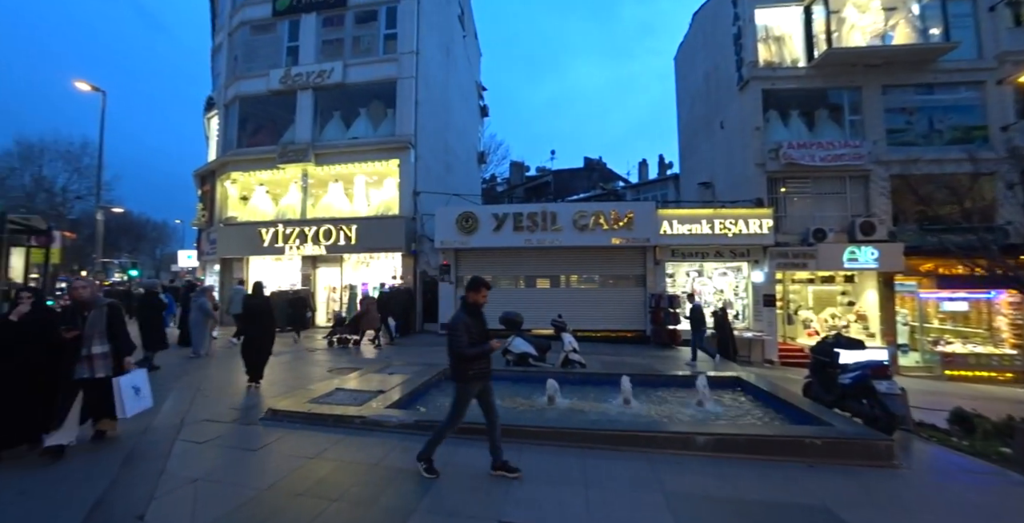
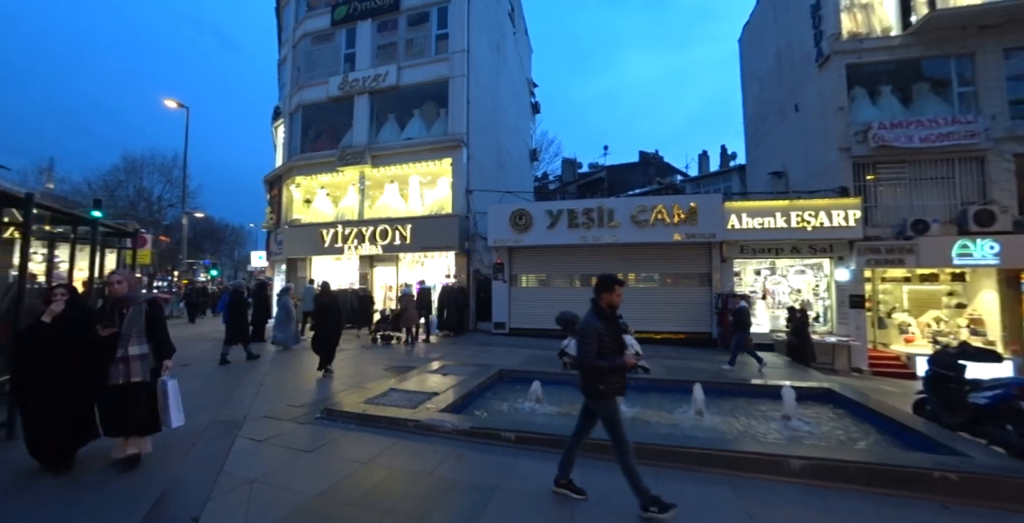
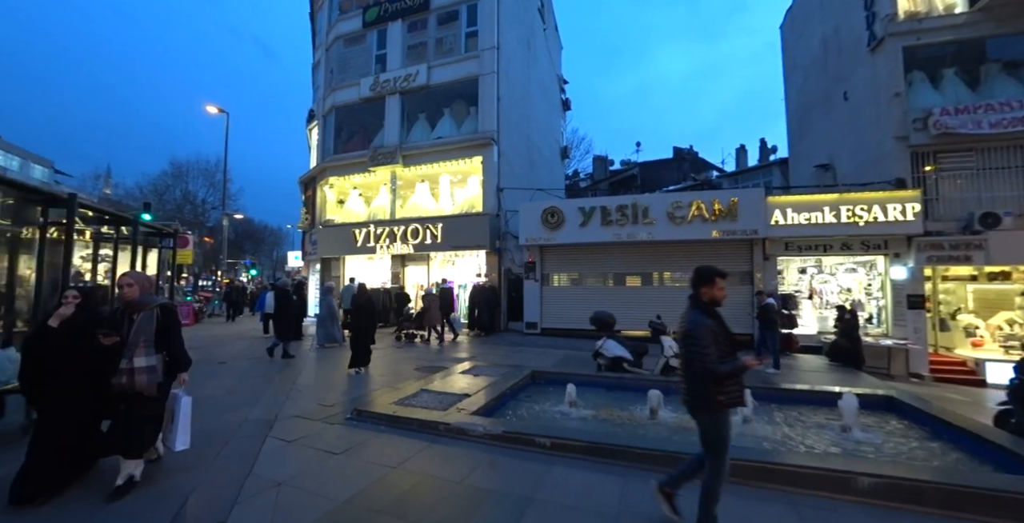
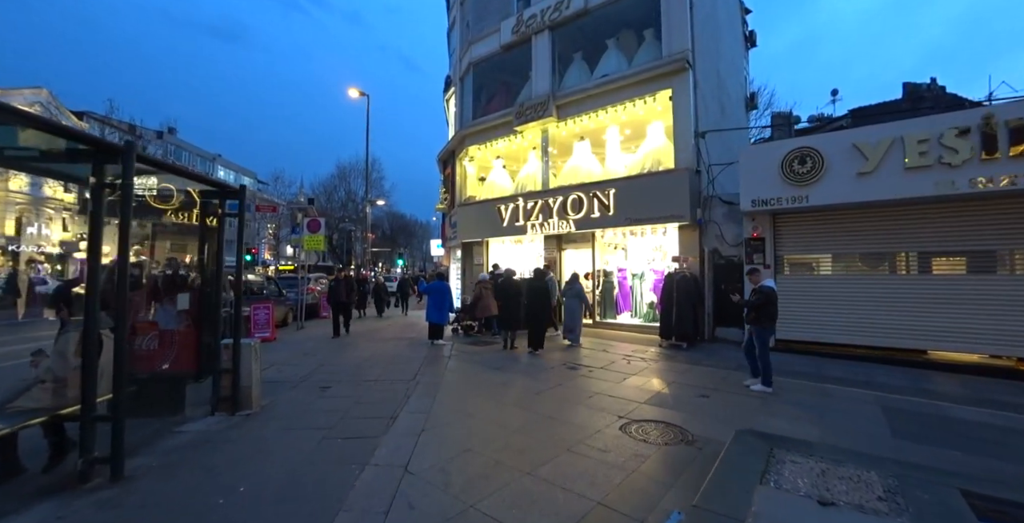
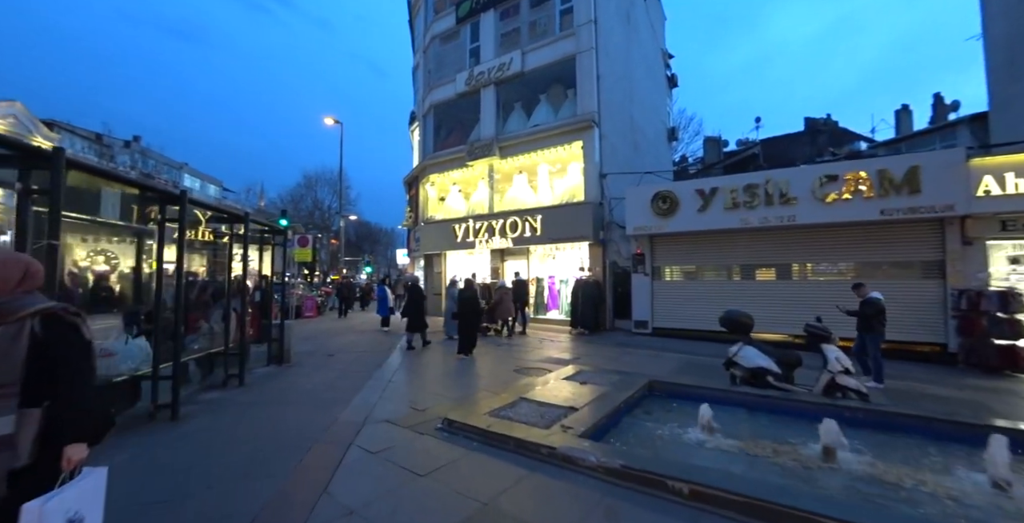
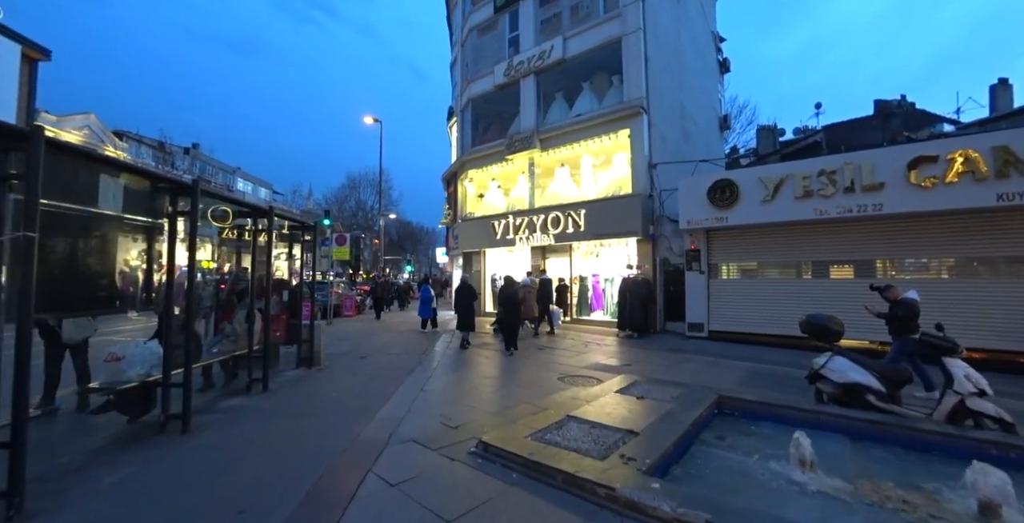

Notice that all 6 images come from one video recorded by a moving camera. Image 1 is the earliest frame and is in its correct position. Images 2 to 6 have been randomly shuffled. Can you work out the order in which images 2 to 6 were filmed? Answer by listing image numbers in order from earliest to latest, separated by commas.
2, 3, 5, 6, 4
